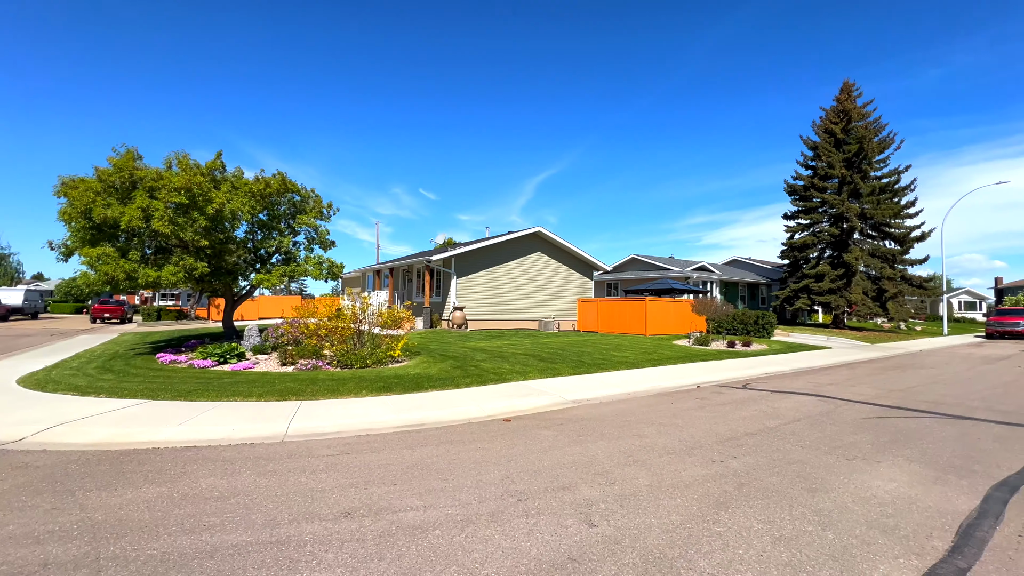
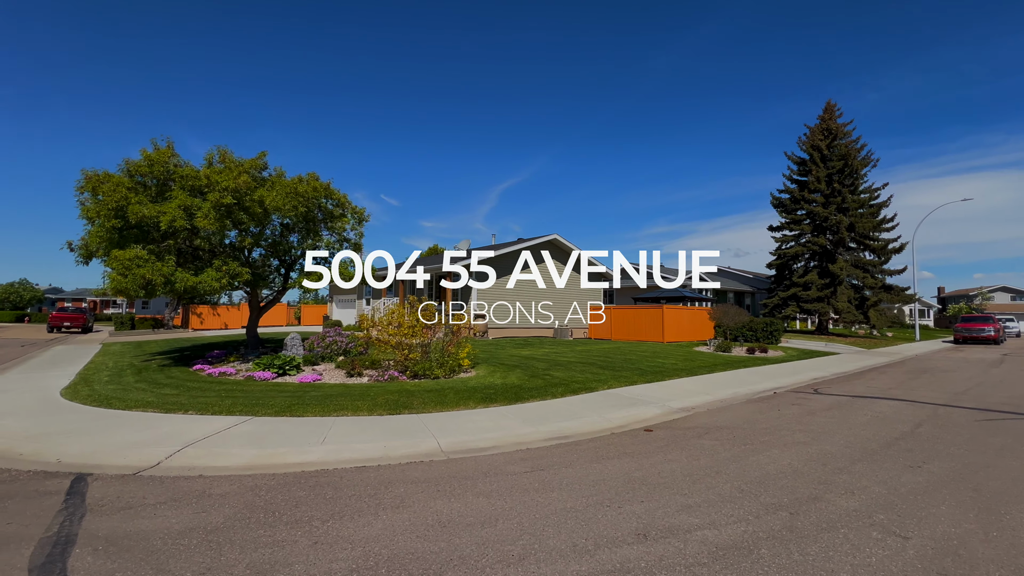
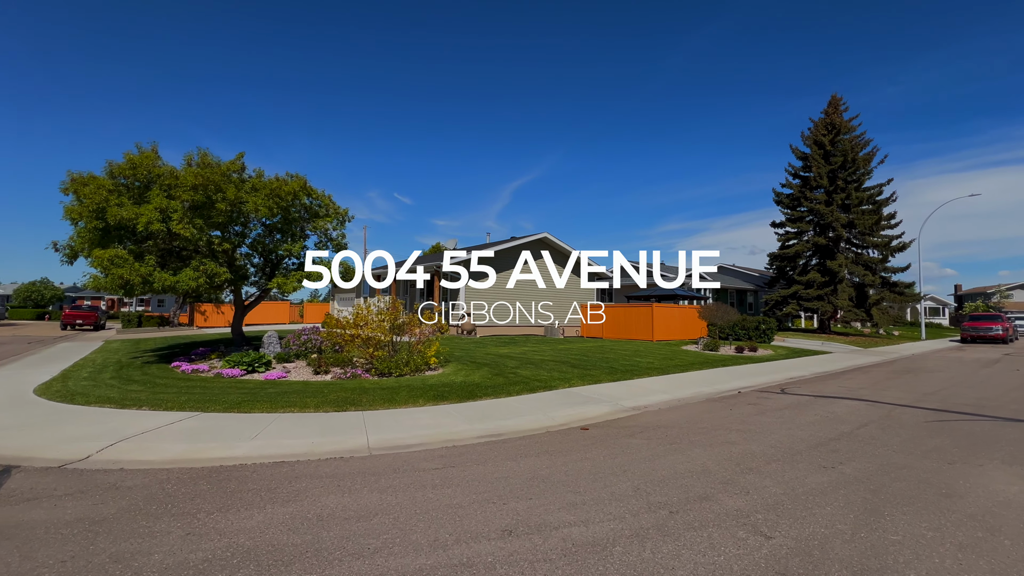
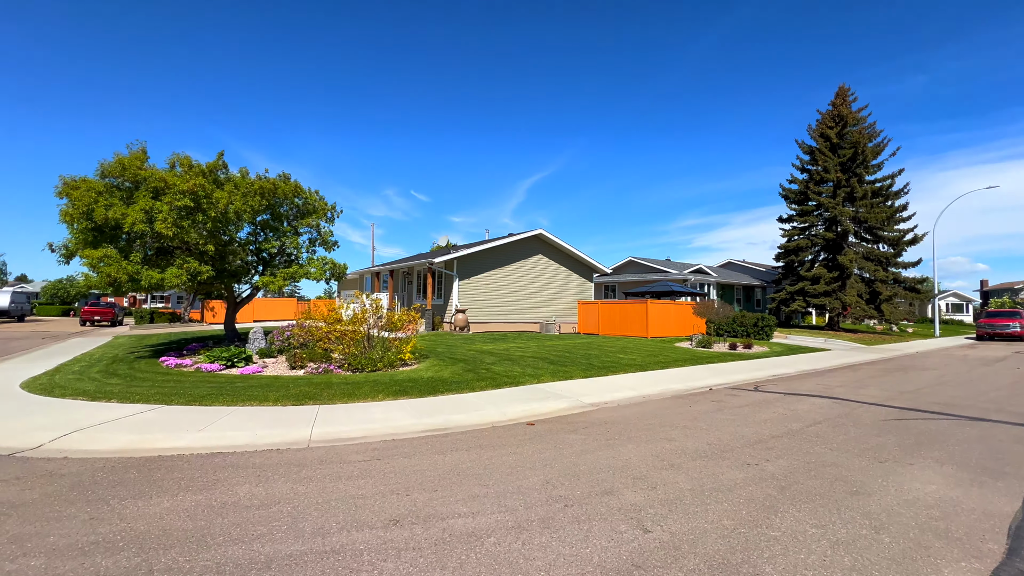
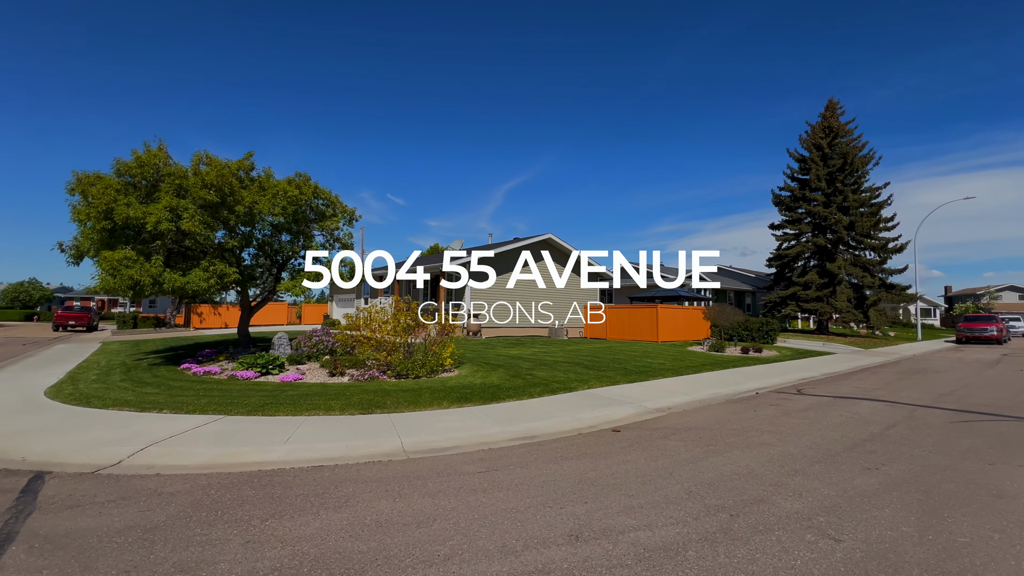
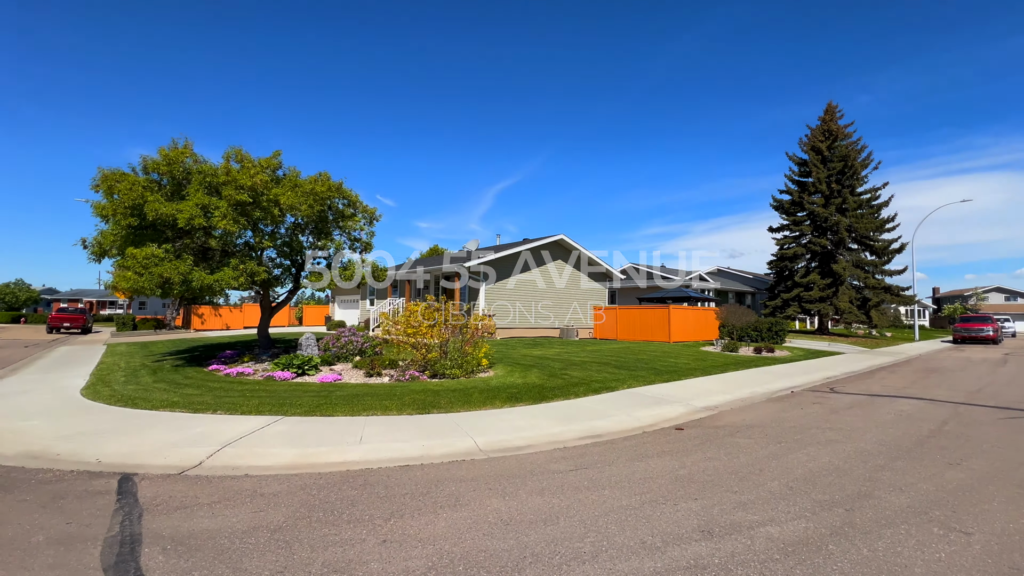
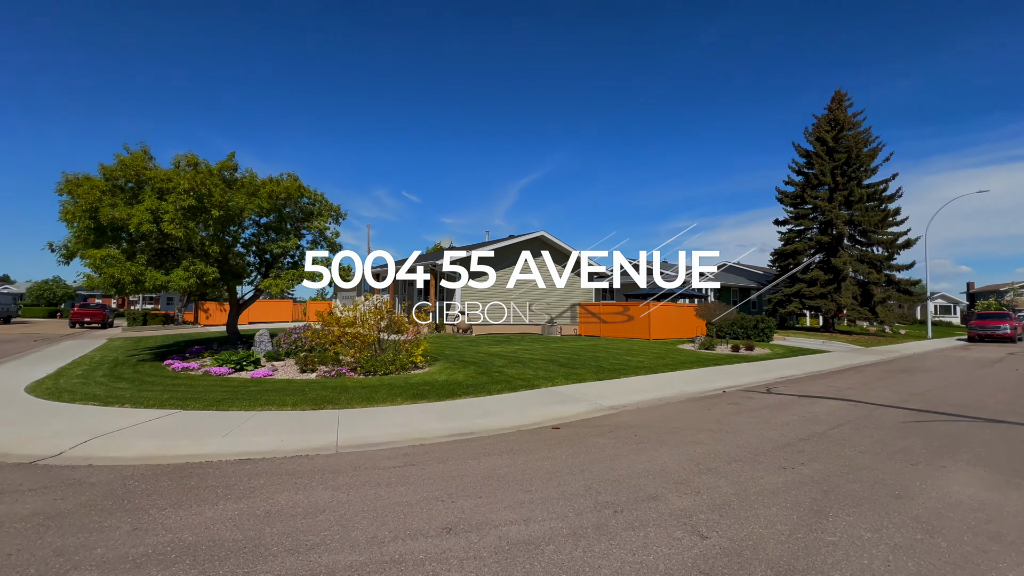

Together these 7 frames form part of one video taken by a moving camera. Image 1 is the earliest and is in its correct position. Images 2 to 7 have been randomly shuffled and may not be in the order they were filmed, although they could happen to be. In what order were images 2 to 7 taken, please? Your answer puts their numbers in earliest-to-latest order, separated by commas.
4, 7, 3, 5, 2, 6
